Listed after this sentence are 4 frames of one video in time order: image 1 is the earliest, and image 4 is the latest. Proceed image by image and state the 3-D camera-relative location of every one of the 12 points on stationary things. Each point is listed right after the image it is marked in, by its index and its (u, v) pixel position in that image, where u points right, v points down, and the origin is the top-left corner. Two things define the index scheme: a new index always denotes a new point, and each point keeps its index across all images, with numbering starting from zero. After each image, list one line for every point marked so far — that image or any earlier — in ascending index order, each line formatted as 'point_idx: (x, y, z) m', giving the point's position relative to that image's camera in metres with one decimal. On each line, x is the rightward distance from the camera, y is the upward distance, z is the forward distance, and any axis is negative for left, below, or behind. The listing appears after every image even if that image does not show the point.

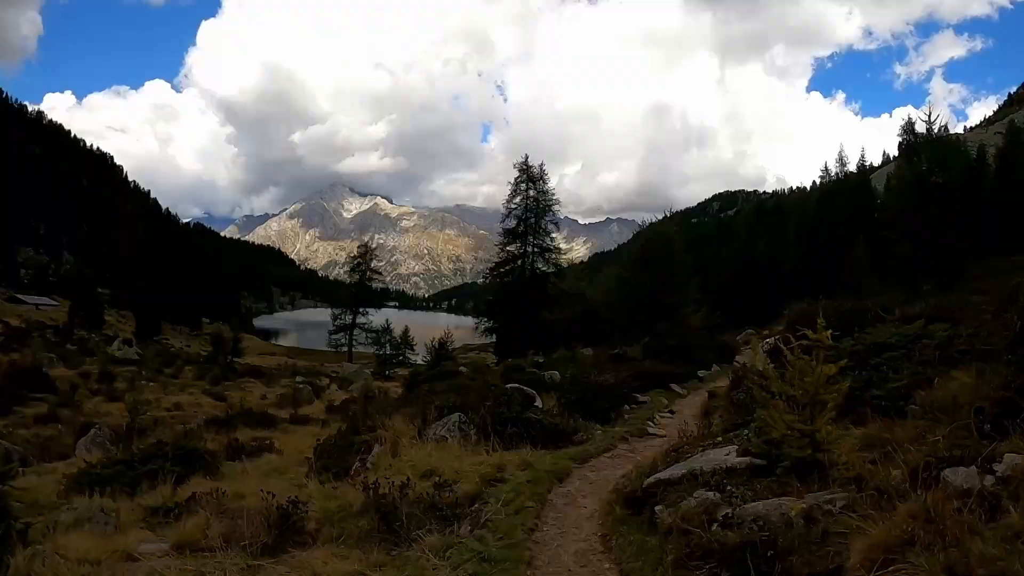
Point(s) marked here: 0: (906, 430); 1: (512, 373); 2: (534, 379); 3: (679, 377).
0: (+4.4, -1.6, +5.7) m
1: (0.0, -2.7, +16.3) m
2: (+0.6, -2.6, +14.2) m
3: (+4.8, -2.6, +14.4) m
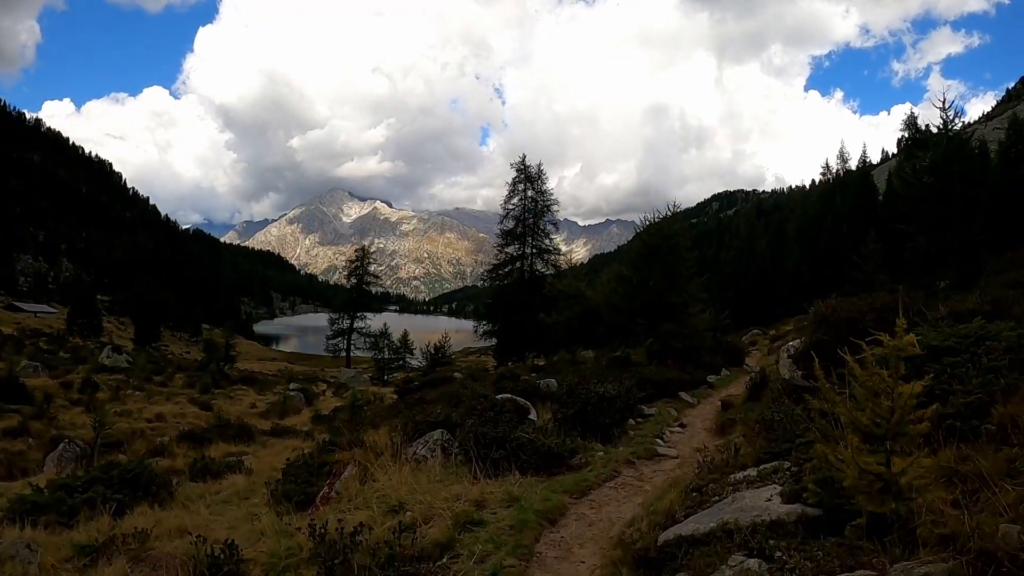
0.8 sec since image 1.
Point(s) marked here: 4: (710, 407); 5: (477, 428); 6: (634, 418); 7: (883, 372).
0: (+4.2, -1.5, +4.4) m
1: (-0.2, -2.8, +15.1) m
2: (+0.4, -2.6, +12.9) m
3: (+4.6, -2.5, +13.2) m
4: (+4.6, -2.8, +11.7) m
5: (-0.6, -2.2, +8.1) m
6: (+2.3, -2.5, +9.5) m
7: (+2.6, -0.6, +3.5) m
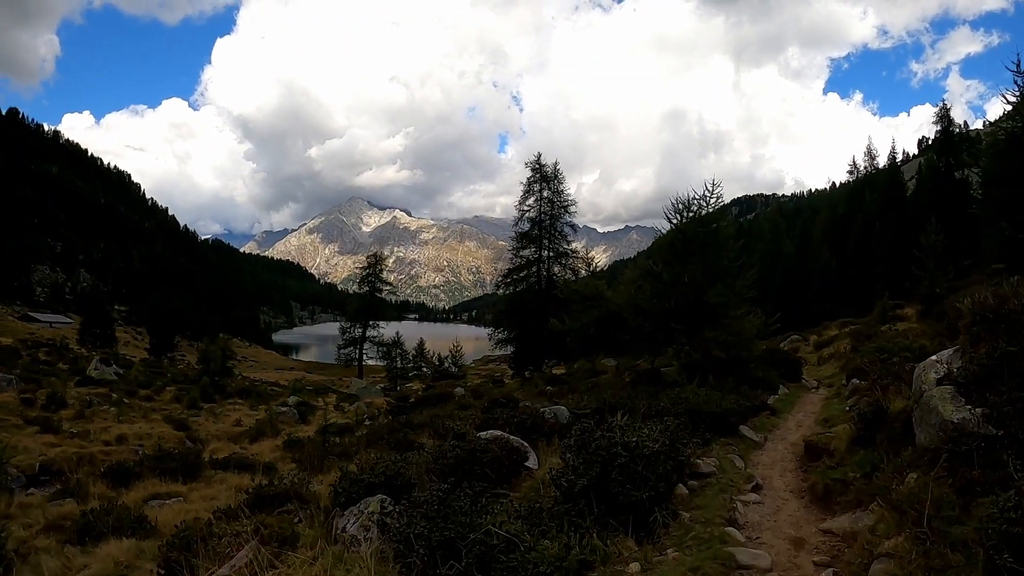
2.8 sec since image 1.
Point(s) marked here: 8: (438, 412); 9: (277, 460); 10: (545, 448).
0: (+3.8, -1.2, +0.9) m
1: (-0.3, -2.7, +11.6) m
2: (+0.3, -2.5, +9.4) m
3: (+4.4, -2.4, +9.6) m
4: (+4.4, -2.6, +8.1) m
5: (-0.9, -2.1, +4.7) m
6: (+2.1, -2.3, +6.0) m
7: (+2.1, -0.3, +0.1) m
8: (-2.6, -4.2, +17.0) m
9: (-8.0, -5.8, +17.1) m
10: (+0.5, -2.7, +8.7) m
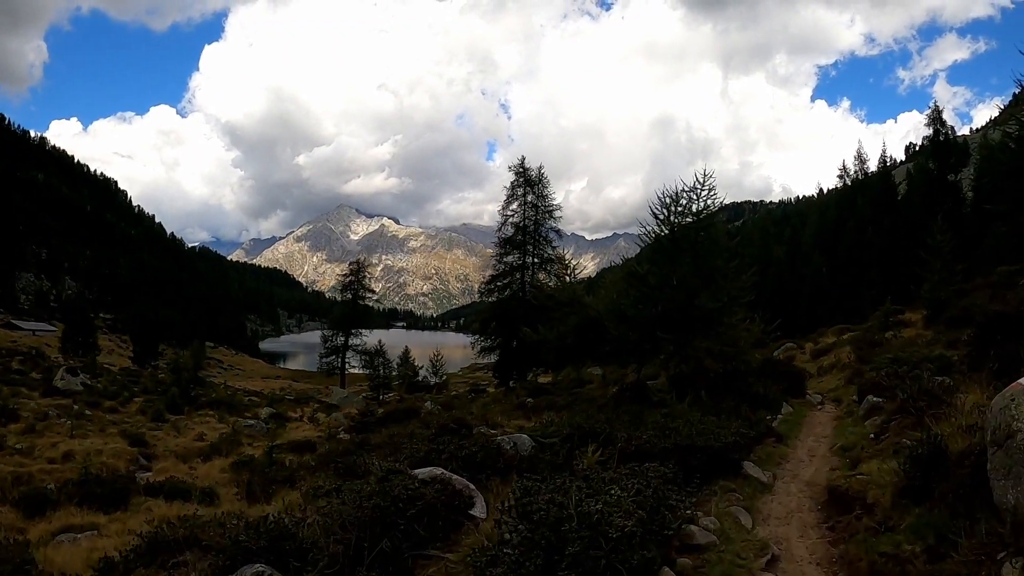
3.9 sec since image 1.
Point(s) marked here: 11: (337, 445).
0: (+3.1, -1.1, -0.9) m
1: (-1.1, -2.7, +9.8) m
2: (-0.5, -2.5, +7.6) m
3: (+3.7, -2.4, +7.8) m
4: (+3.7, -2.6, +6.4) m
5: (-1.6, -2.0, +2.9) m
6: (+1.3, -2.3, +4.2) m
7: (+1.5, -0.2, -1.7) m
8: (-3.5, -4.3, +15.1) m
9: (-8.9, -5.9, +15.0) m
10: (-0.3, -2.7, +6.8) m
11: (-6.4, -5.6, +17.7) m
